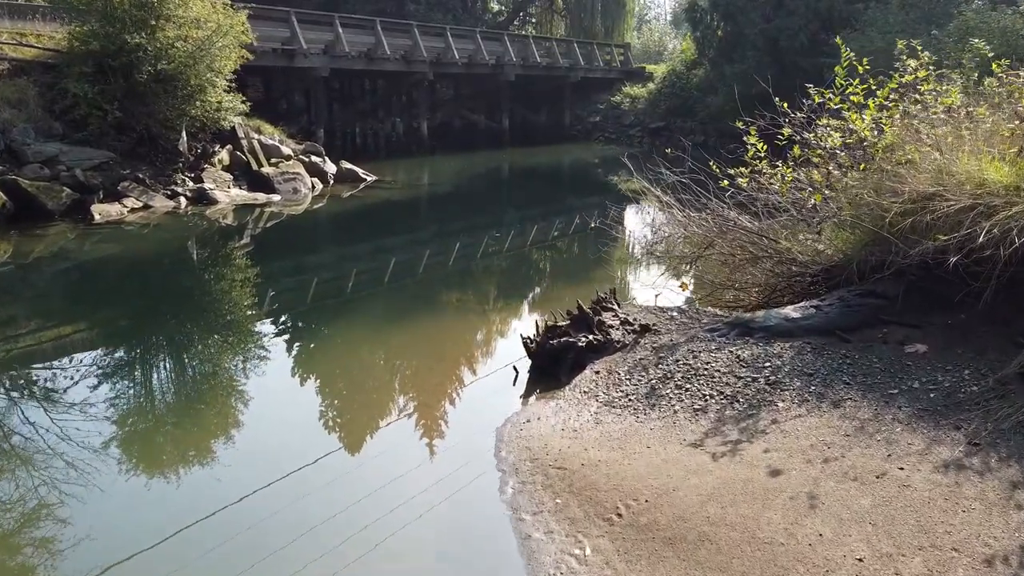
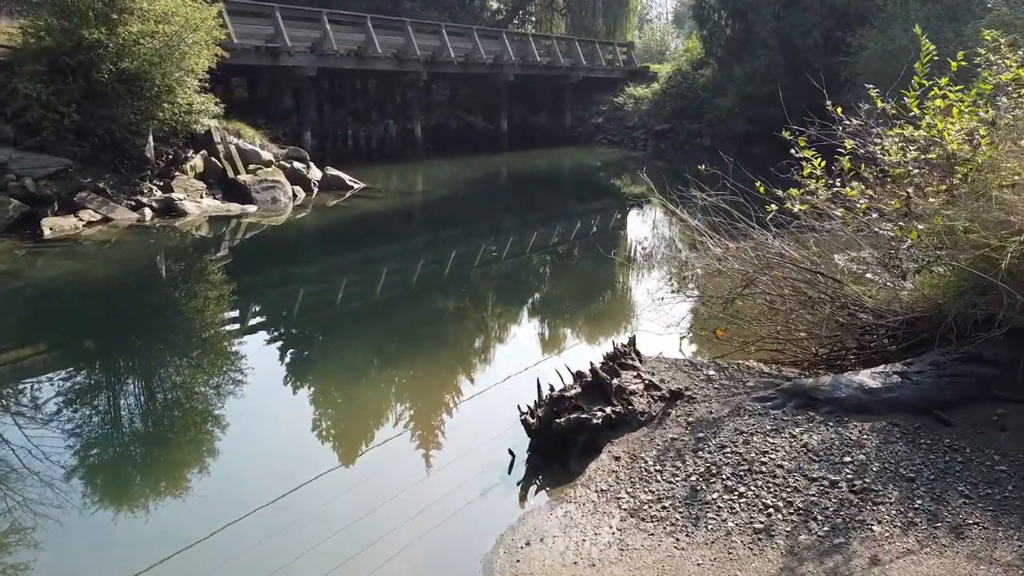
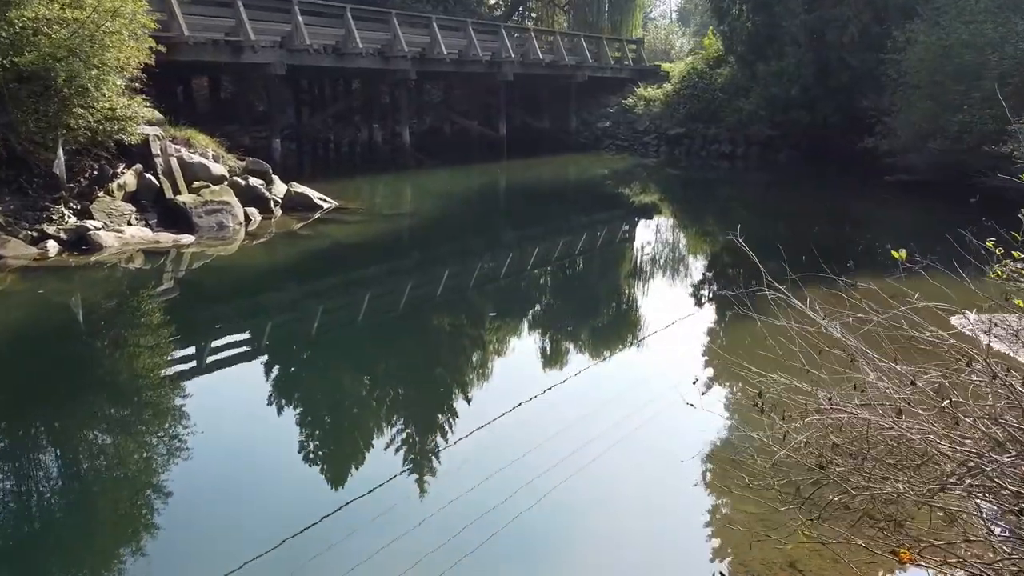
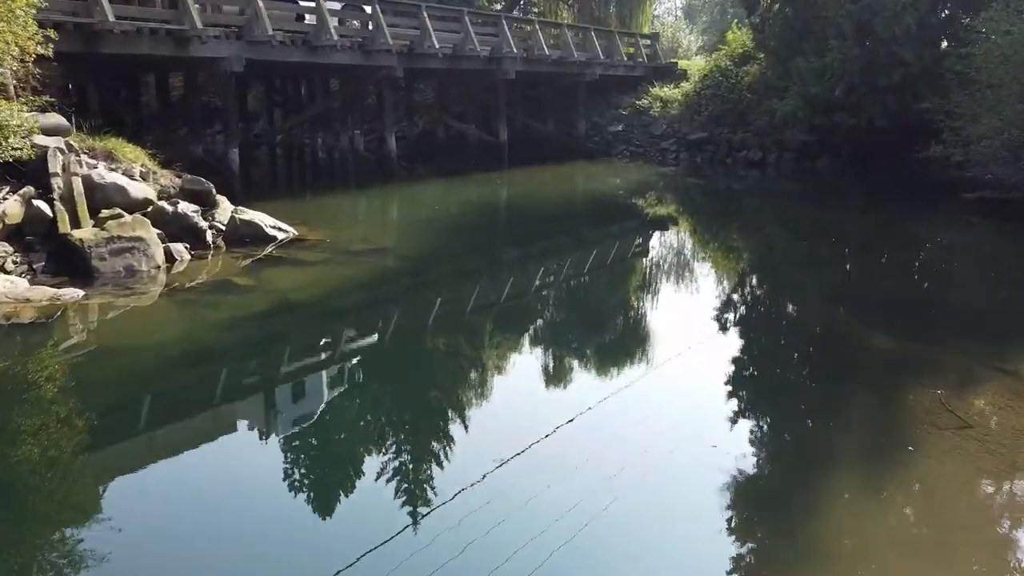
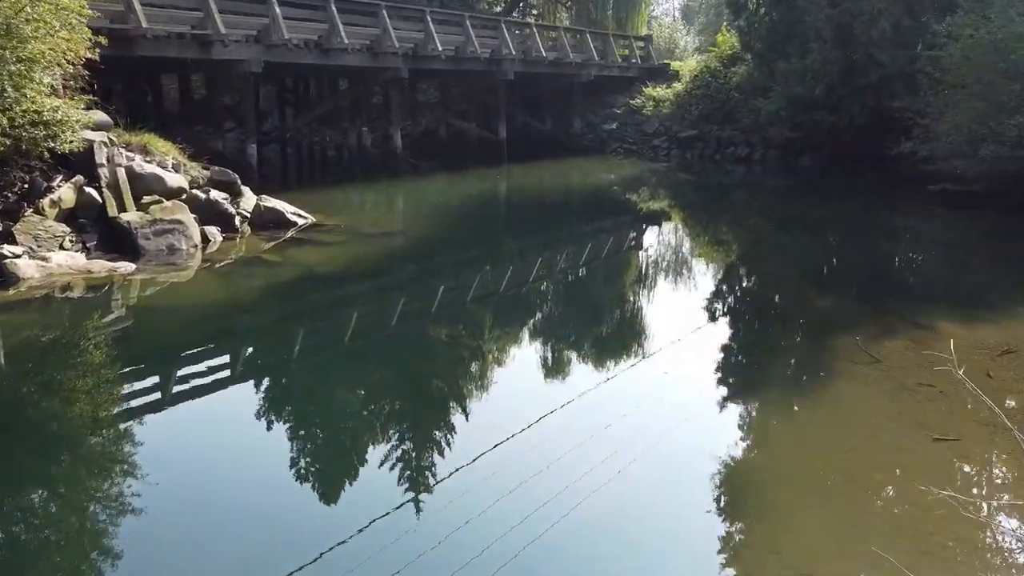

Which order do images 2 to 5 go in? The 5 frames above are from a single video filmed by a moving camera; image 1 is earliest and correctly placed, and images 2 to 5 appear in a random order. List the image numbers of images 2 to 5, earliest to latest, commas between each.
2, 3, 5, 4
